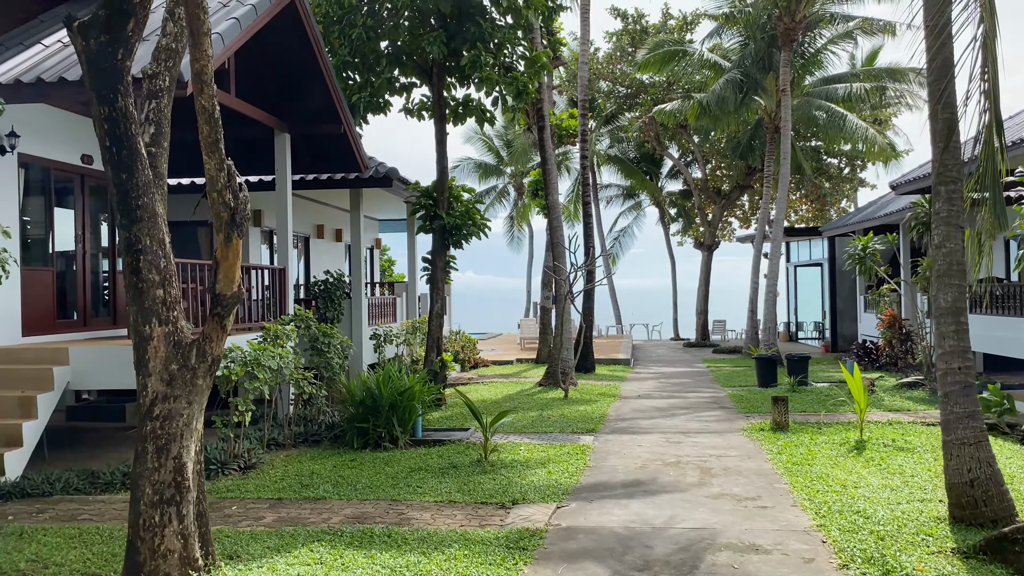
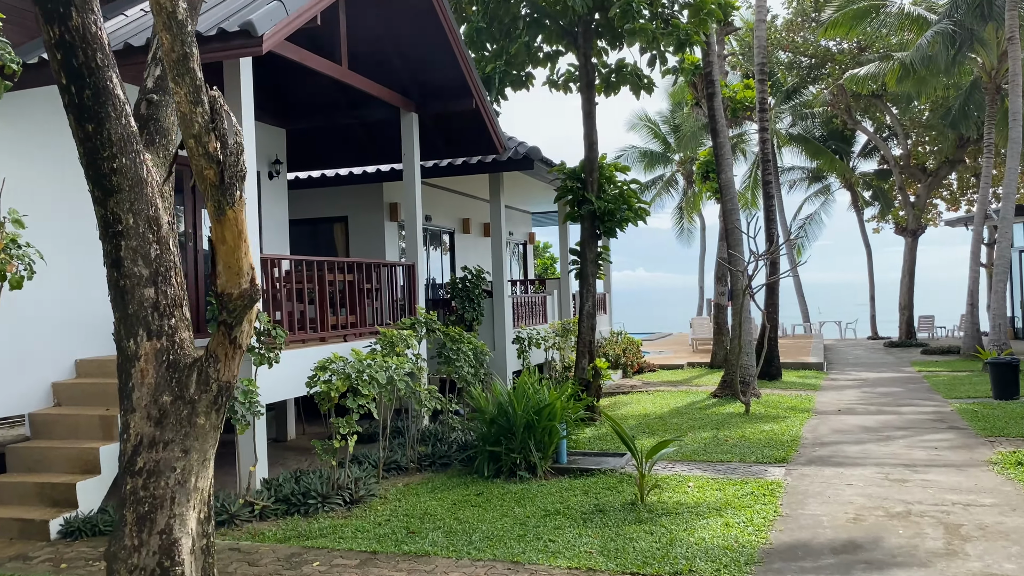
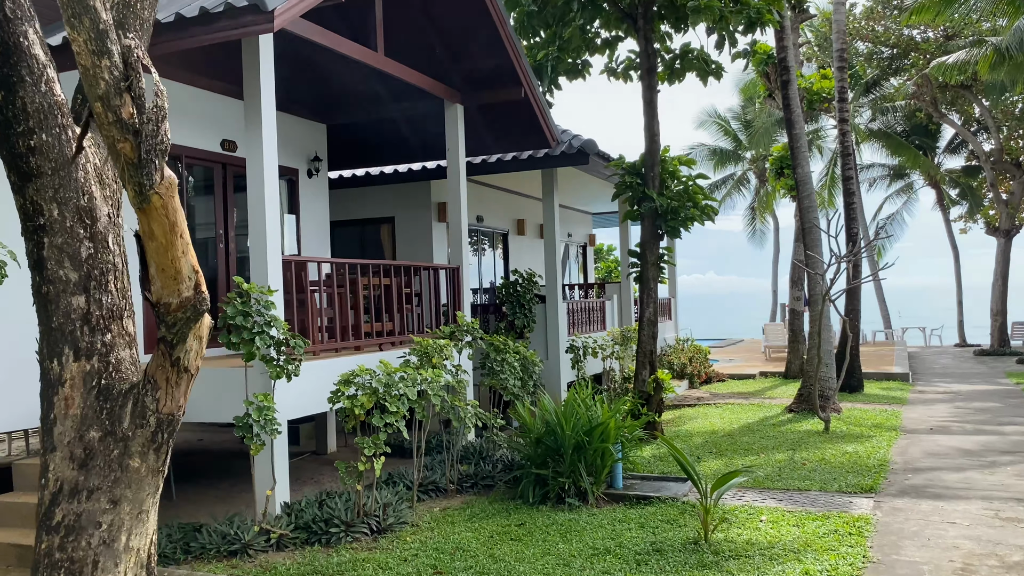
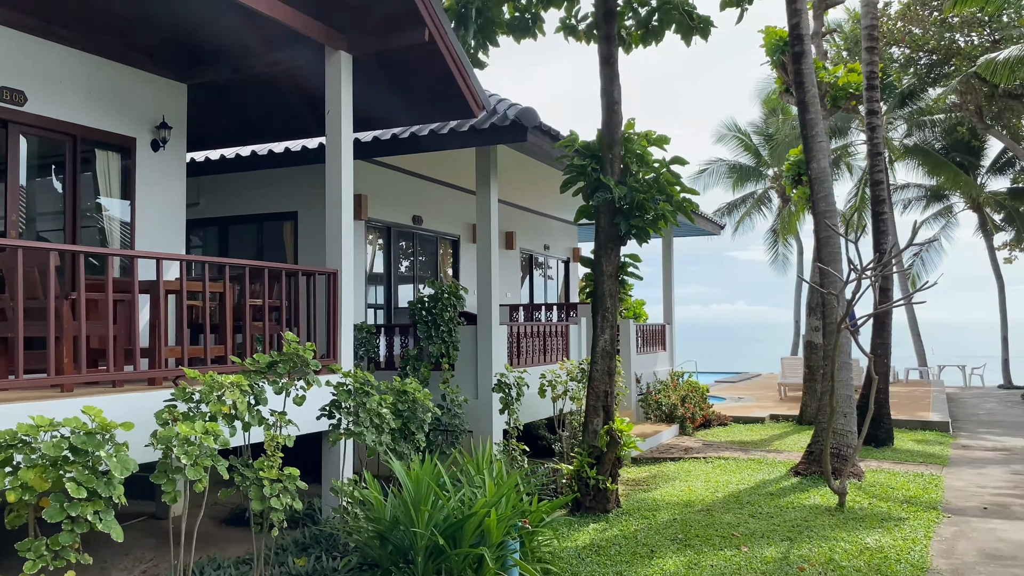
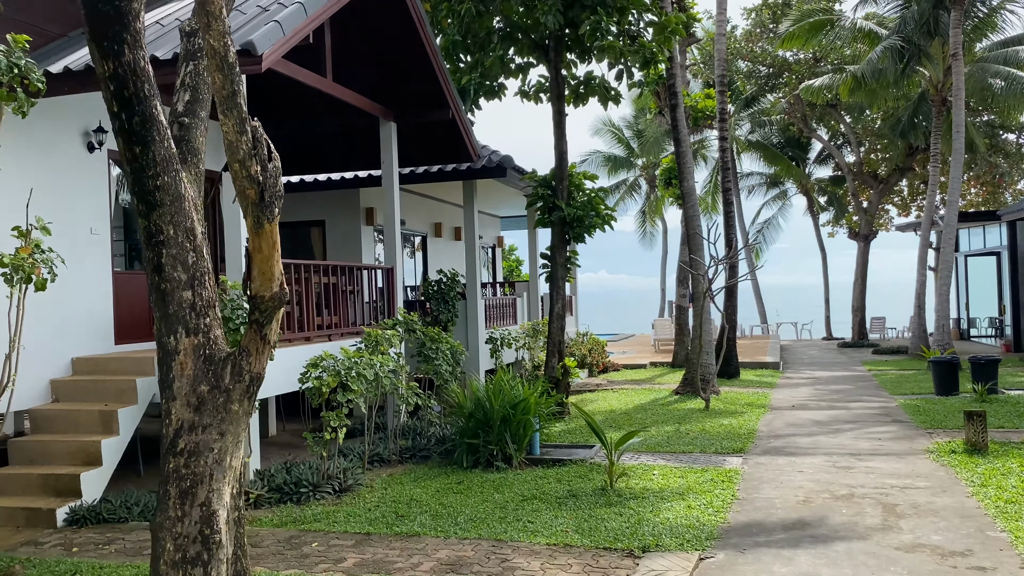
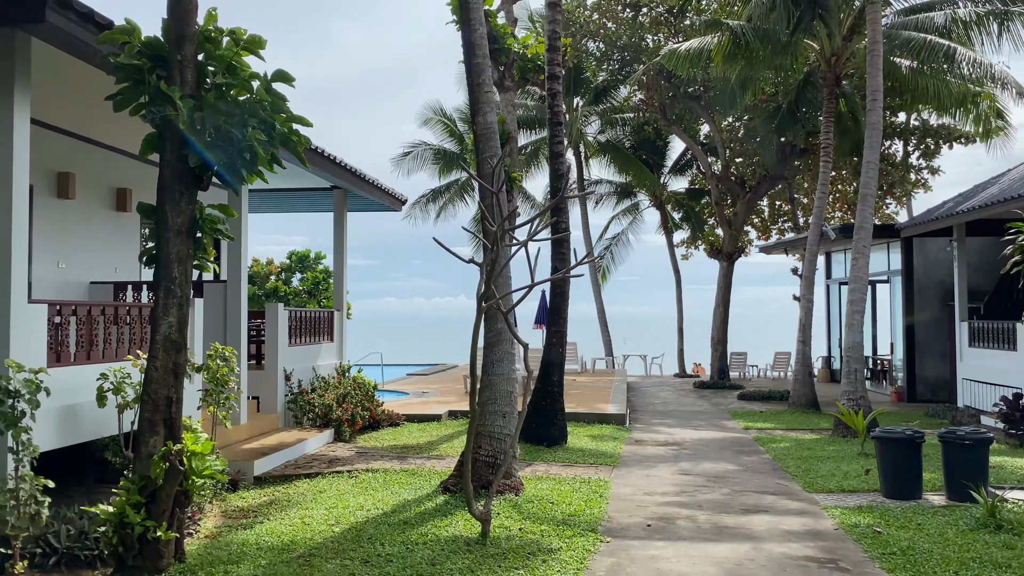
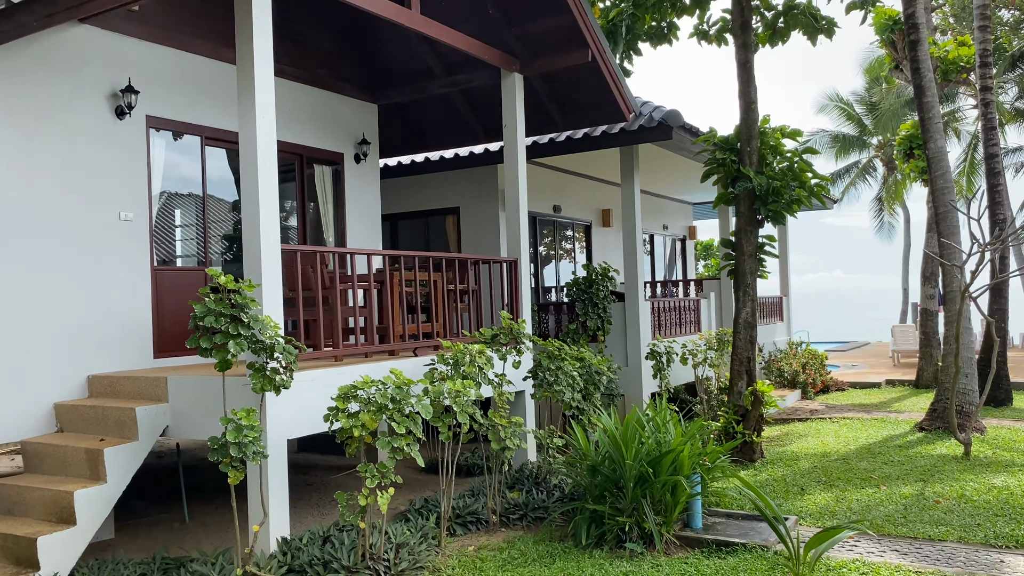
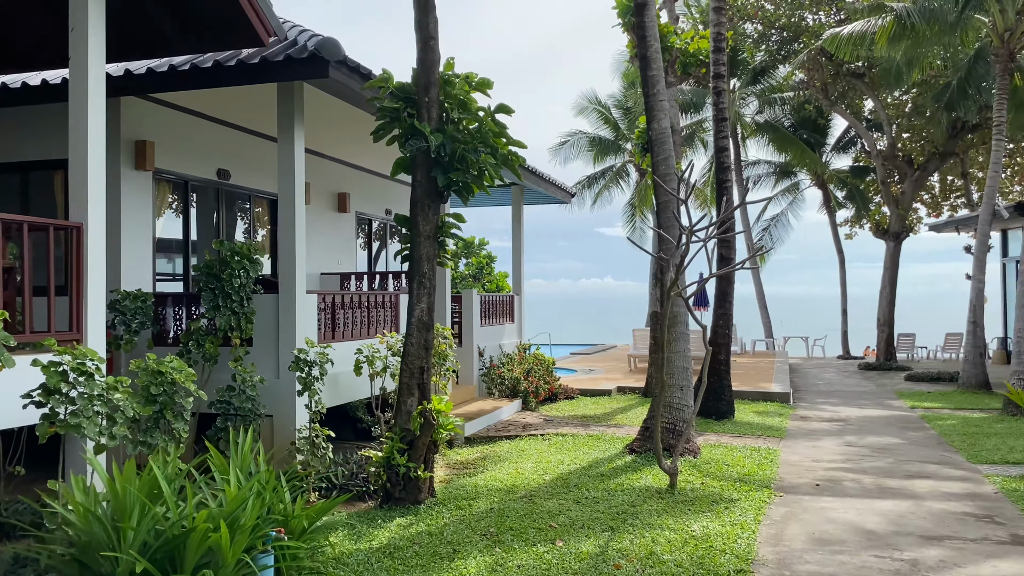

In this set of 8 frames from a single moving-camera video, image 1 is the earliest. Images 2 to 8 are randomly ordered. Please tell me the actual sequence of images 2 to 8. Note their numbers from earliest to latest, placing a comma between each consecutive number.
5, 2, 3, 7, 4, 8, 6
